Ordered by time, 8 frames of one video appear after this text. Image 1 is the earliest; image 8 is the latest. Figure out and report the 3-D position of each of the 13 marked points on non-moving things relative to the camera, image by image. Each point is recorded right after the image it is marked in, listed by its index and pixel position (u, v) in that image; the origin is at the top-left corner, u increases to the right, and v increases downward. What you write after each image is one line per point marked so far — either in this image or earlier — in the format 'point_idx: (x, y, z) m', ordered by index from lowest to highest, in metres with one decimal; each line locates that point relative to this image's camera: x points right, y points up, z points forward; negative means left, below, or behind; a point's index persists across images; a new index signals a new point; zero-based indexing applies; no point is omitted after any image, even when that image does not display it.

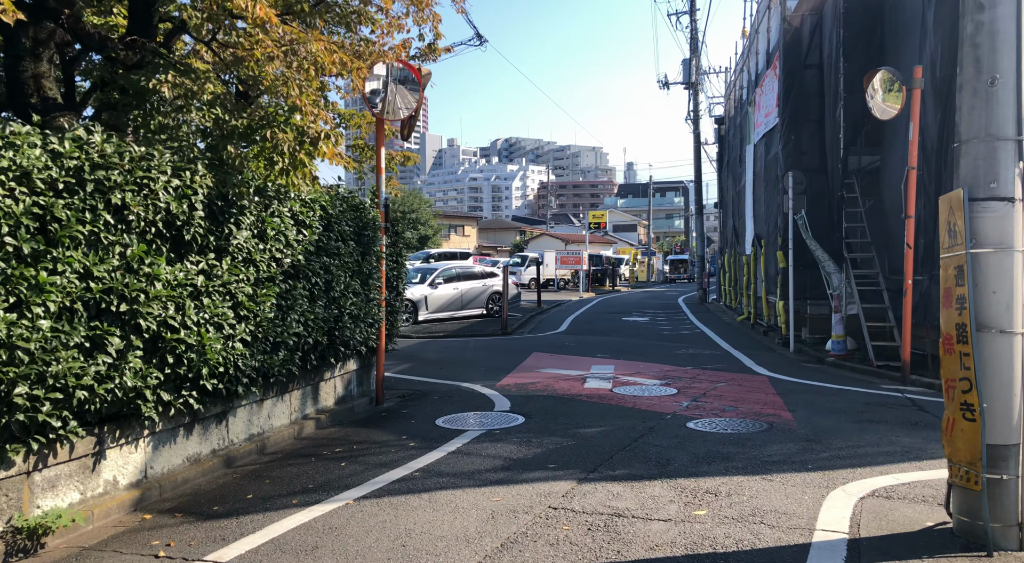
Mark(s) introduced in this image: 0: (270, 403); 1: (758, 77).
0: (-2.2, -1.1, +6.3) m
1: (+6.1, +5.1, +16.9) m
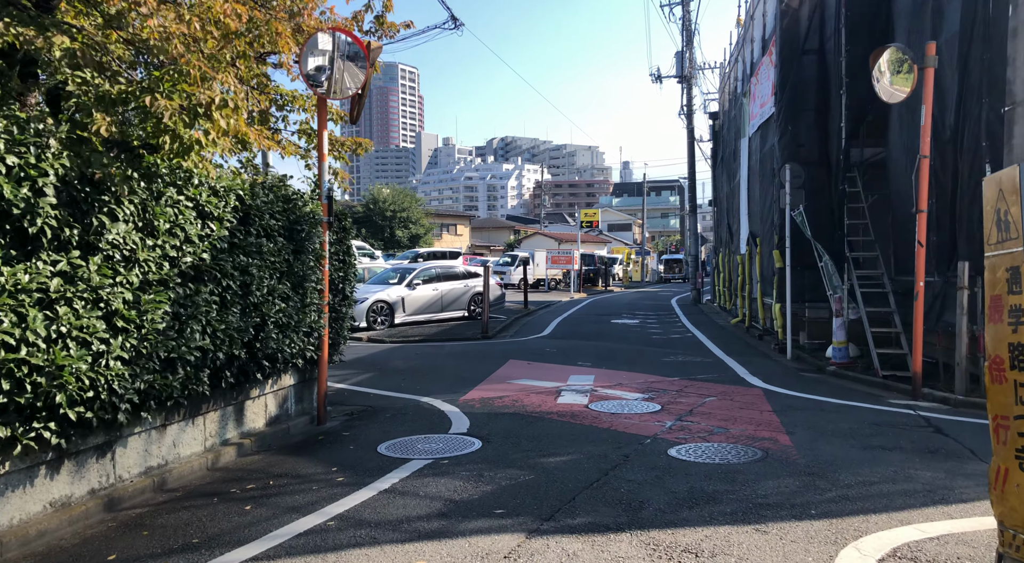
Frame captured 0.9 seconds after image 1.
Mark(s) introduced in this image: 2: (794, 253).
0: (-2.6, -1.1, +5.3) m
1: (+5.7, +5.1, +16.0) m
2: (+5.2, +0.5, +12.6) m
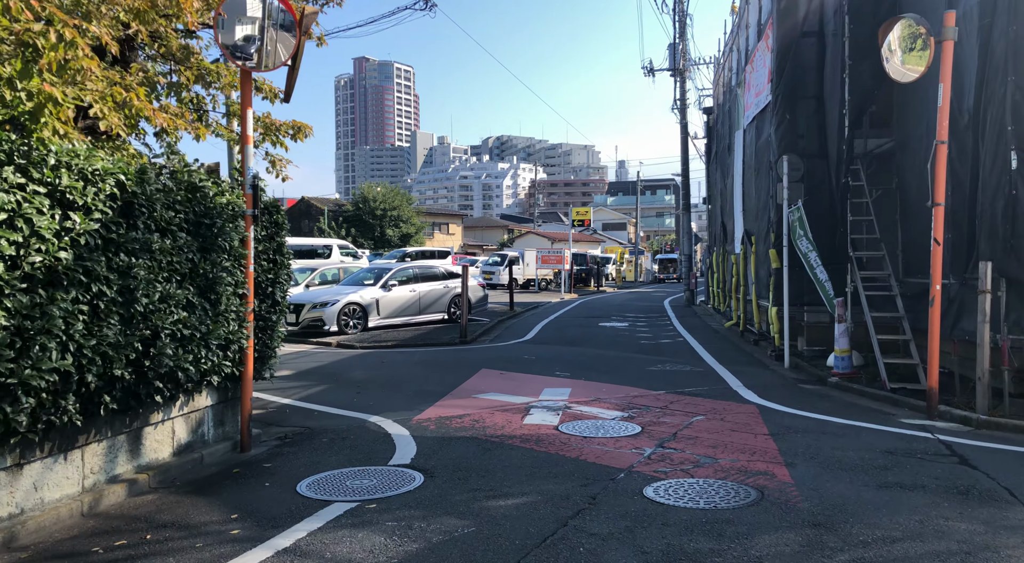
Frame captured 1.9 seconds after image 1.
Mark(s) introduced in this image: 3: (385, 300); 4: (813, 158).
0: (-3.0, -1.2, +4.3) m
1: (+5.2, +5.1, +15.0) m
2: (+4.8, +0.5, +11.6) m
3: (-3.1, -0.5, +16.9) m
4: (+5.1, +2.1, +11.6) m
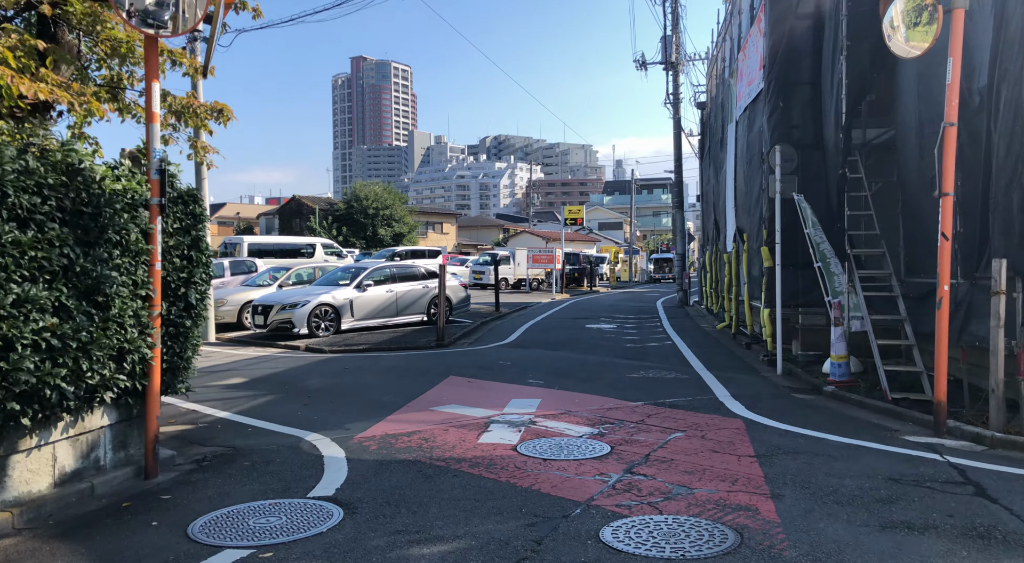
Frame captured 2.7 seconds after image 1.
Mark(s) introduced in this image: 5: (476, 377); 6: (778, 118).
0: (-3.4, -1.2, +3.5) m
1: (+4.8, +5.1, +14.2) m
2: (+4.3, +0.5, +10.8) m
3: (-3.6, -0.5, +16.1) m
4: (+4.7, +2.1, +10.8) m
5: (-0.5, -1.4, +9.8) m
6: (+4.3, +2.6, +10.9) m
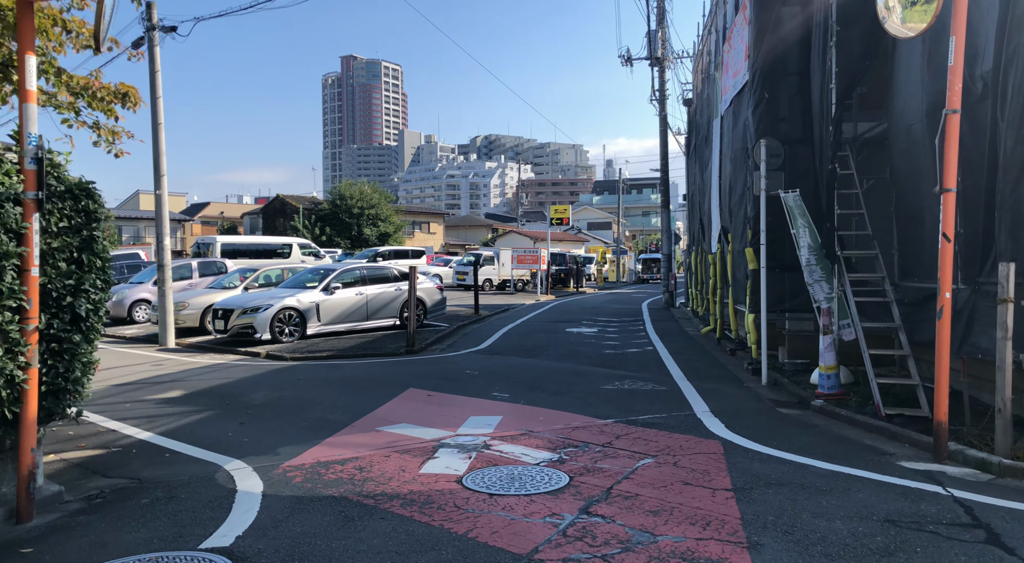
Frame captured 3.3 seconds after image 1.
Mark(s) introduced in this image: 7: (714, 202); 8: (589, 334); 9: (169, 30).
0: (-3.8, -1.2, +2.7) m
1: (+4.3, +5.0, +13.6) m
2: (+3.9, +0.4, +10.1) m
3: (-4.1, -0.5, +15.3) m
4: (+4.2, +2.0, +10.1) m
5: (-1.0, -1.4, +9.0) m
6: (+3.8, +2.6, +10.2) m
7: (+4.6, +1.8, +15.6) m
8: (+1.8, -1.2, +16.0) m
9: (-7.7, +5.7, +15.3) m
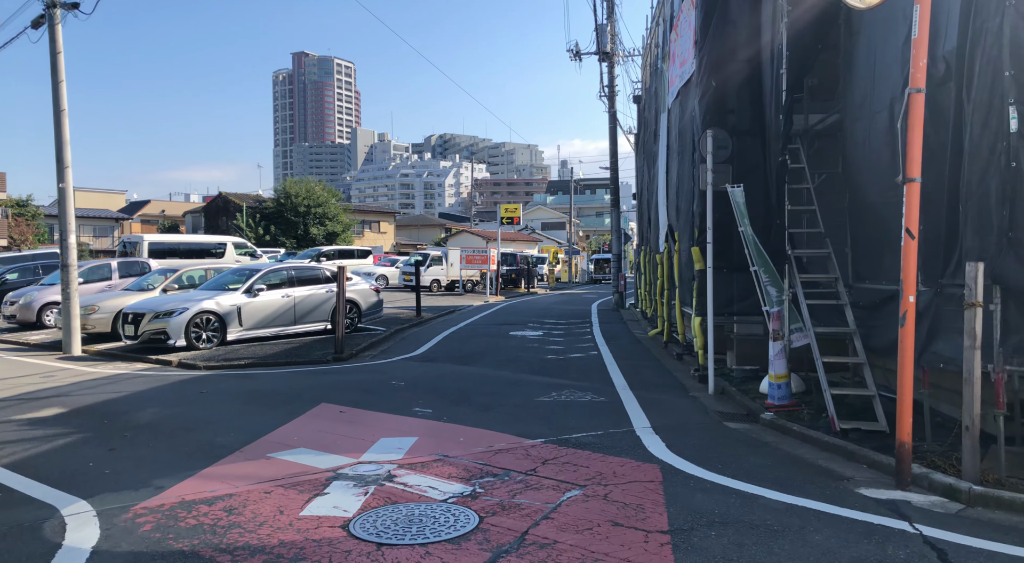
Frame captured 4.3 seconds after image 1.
0: (-4.3, -1.3, +1.6) m
1: (+3.1, +5.0, +12.9) m
2: (+2.9, +0.4, +9.5) m
3: (-5.4, -0.5, +14.1) m
4: (+3.2, +2.0, +9.5) m
5: (-1.9, -1.4, +8.1) m
6: (+2.8, +2.5, +9.6) m
7: (+3.3, +1.8, +15.0) m
8: (+0.5, -1.3, +15.2) m
9: (-9.0, +5.6, +14.0) m
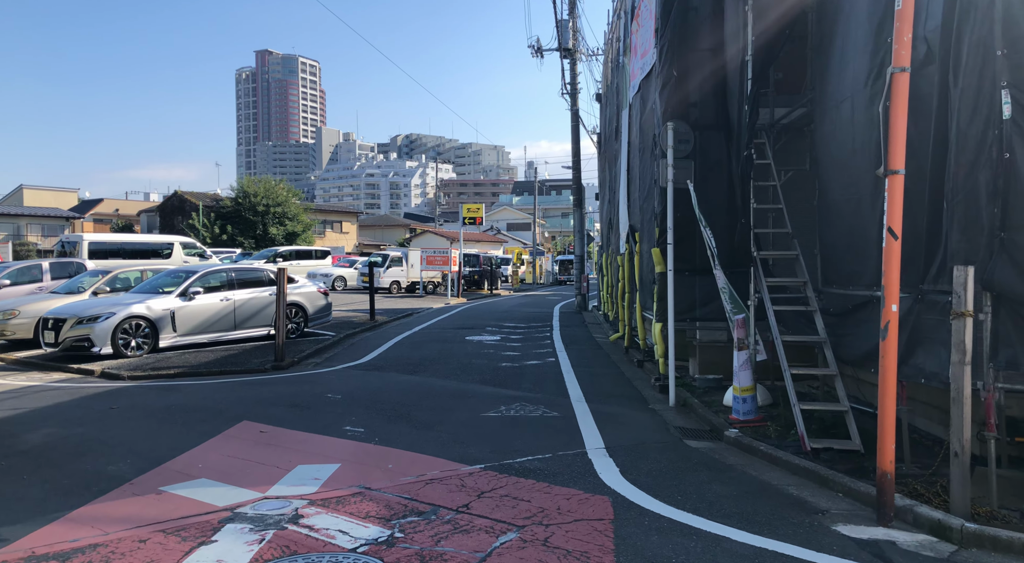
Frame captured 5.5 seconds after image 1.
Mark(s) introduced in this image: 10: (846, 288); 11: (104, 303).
0: (-4.6, -1.3, +0.7) m
1: (+2.2, +5.0, +12.4) m
2: (+2.2, +0.4, +8.9) m
3: (-6.3, -0.6, +13.1) m
4: (+2.5, +2.0, +8.9) m
5: (-2.5, -1.5, +7.3) m
6: (+2.1, +2.5, +9.0) m
7: (+2.4, +1.7, +14.4) m
8: (-0.5, -1.3, +14.5) m
9: (-9.9, +5.6, +12.8) m
10: (+3.2, -0.1, +6.5) m
11: (-7.5, -0.4, +12.4) m
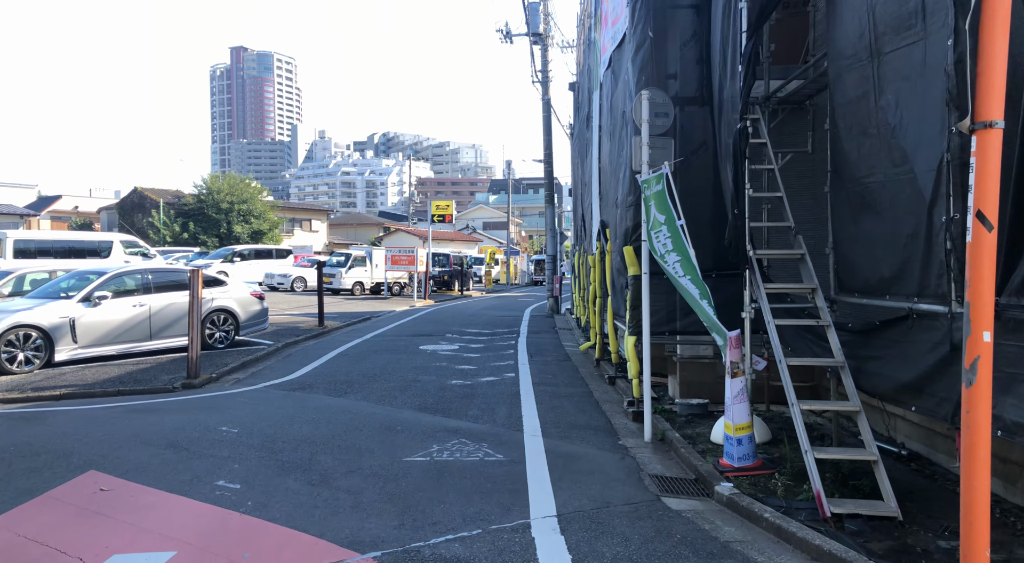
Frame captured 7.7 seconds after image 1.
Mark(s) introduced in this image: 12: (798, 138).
0: (-5.0, -1.4, -1.1) m
1: (+1.5, +4.9, +10.8) m
2: (+1.6, +0.3, +7.4) m
3: (-7.1, -0.6, +11.3) m
4: (+1.9, +1.9, +7.4) m
5: (-3.1, -1.5, +5.6) m
6: (+1.5, +2.4, +7.4) m
7: (+1.6, +1.7, +12.9) m
8: (-1.3, -1.4, +12.9) m
9: (-10.7, +5.5, +10.9) m
10: (+2.7, -0.1, +5.0) m
11: (-8.2, -0.5, +10.6) m
12: (+3.1, +1.5, +7.2) m
